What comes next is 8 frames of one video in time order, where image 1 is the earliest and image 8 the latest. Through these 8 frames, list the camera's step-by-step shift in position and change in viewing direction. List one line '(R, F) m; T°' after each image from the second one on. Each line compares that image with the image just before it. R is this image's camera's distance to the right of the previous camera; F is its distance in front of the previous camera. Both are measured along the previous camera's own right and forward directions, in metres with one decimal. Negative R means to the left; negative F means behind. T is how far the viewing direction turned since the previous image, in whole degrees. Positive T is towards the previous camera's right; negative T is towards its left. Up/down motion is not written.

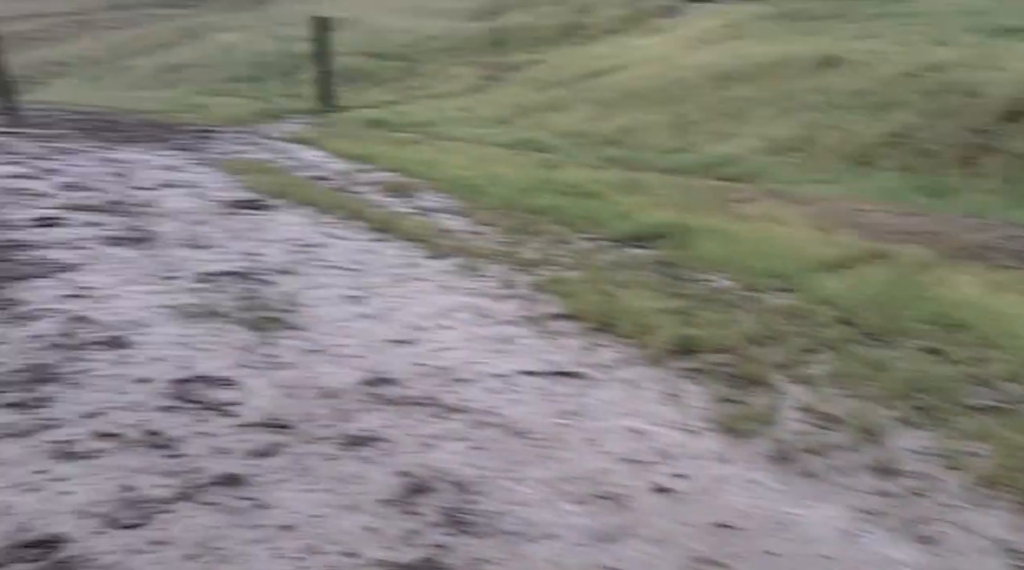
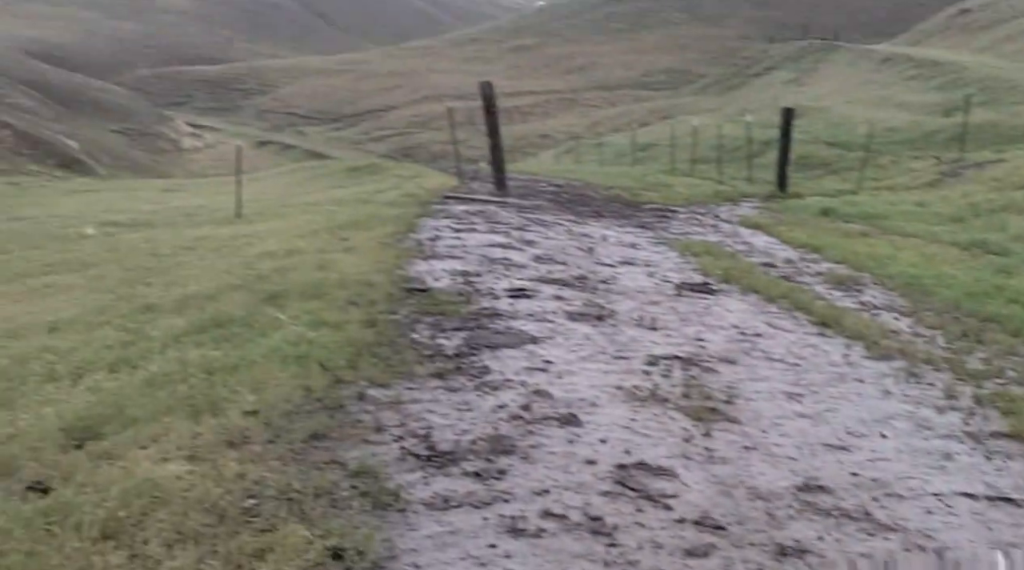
(+0.2, +0.3) m; -9°
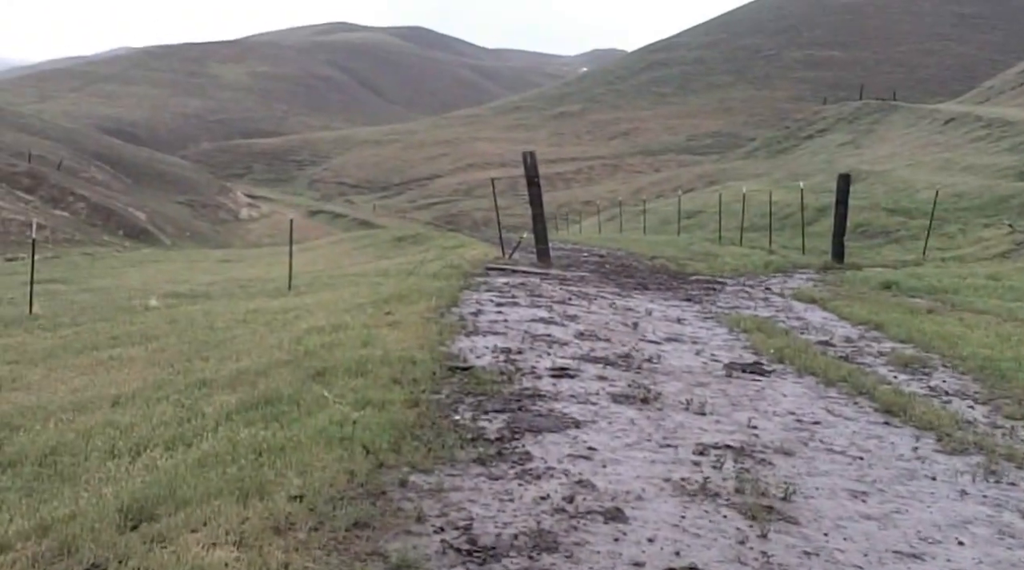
(+0.1, +0.9) m; -2°
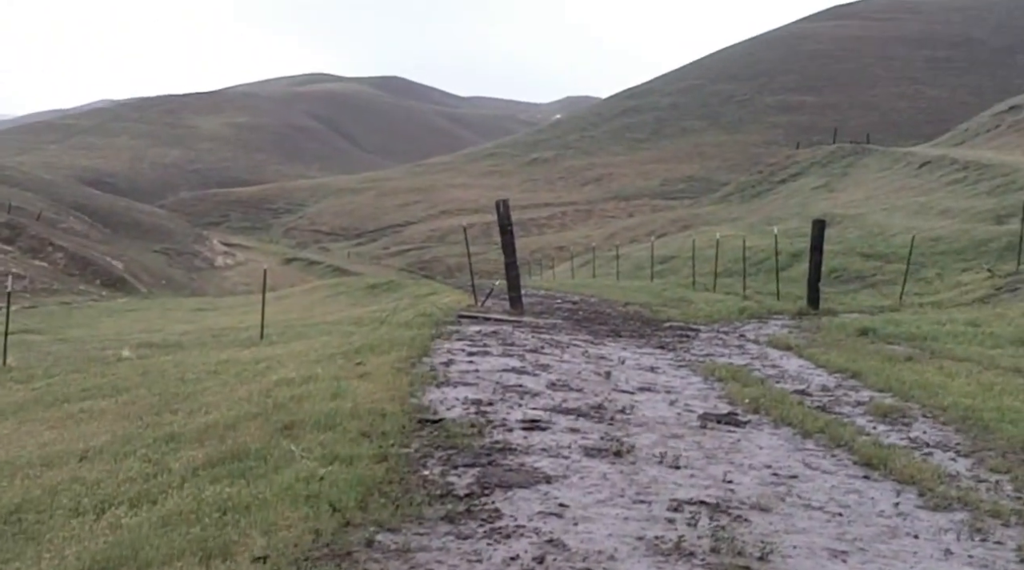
(+0.1, +0.4) m; +1°
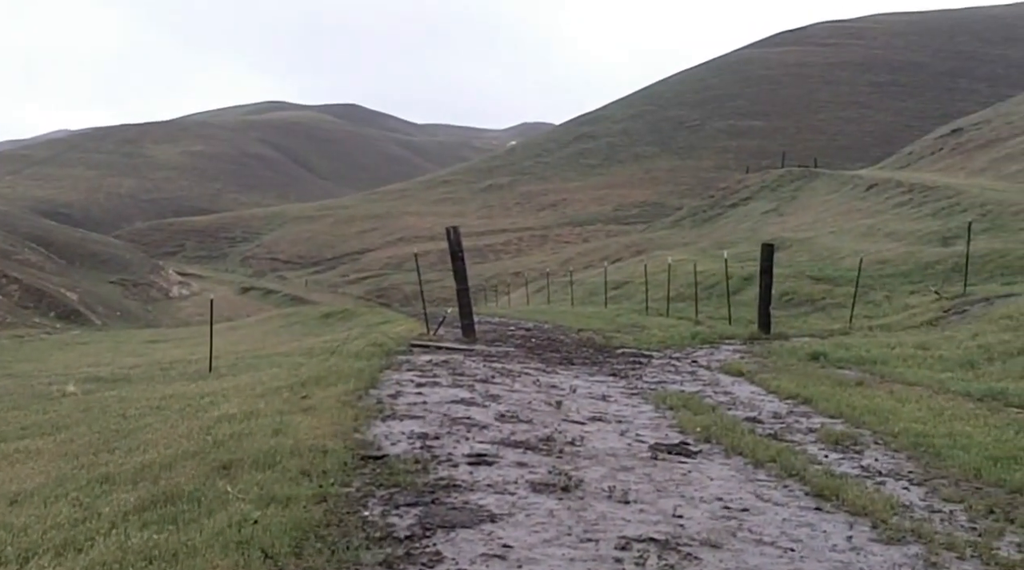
(+0.1, +0.3) m; +2°
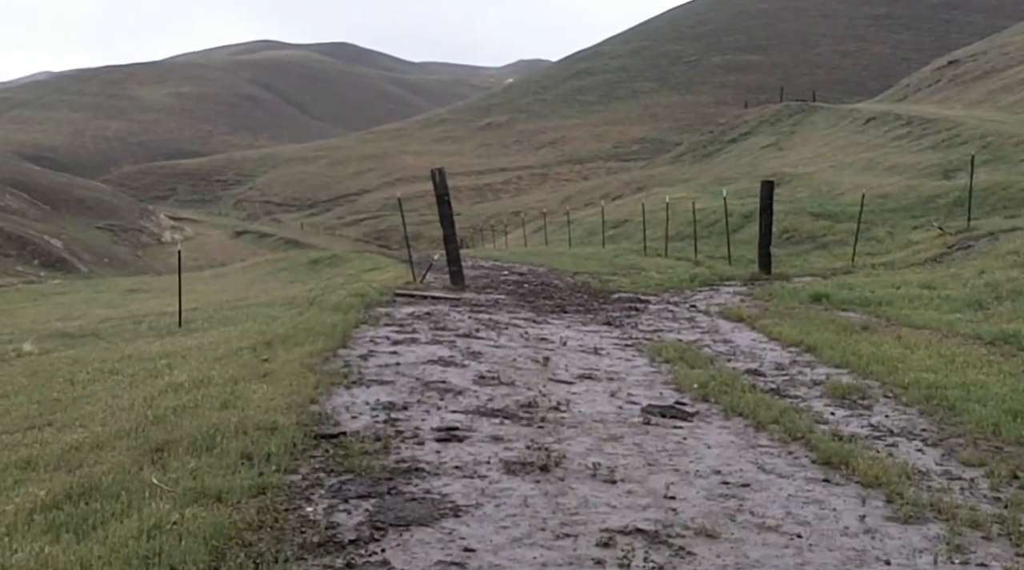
(+0.4, +1.5) m; 0°
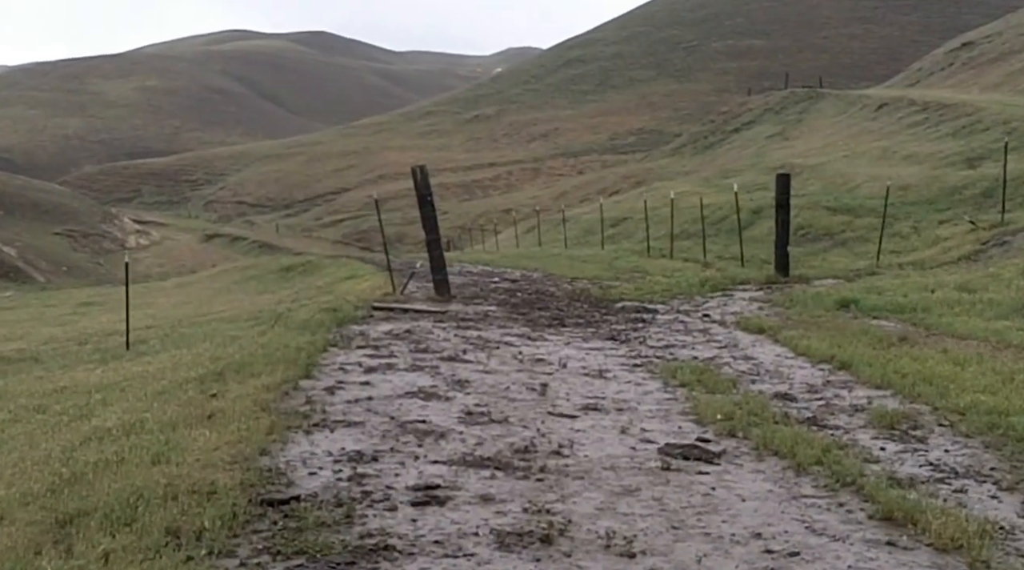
(0.0, +2.3) m; 0°
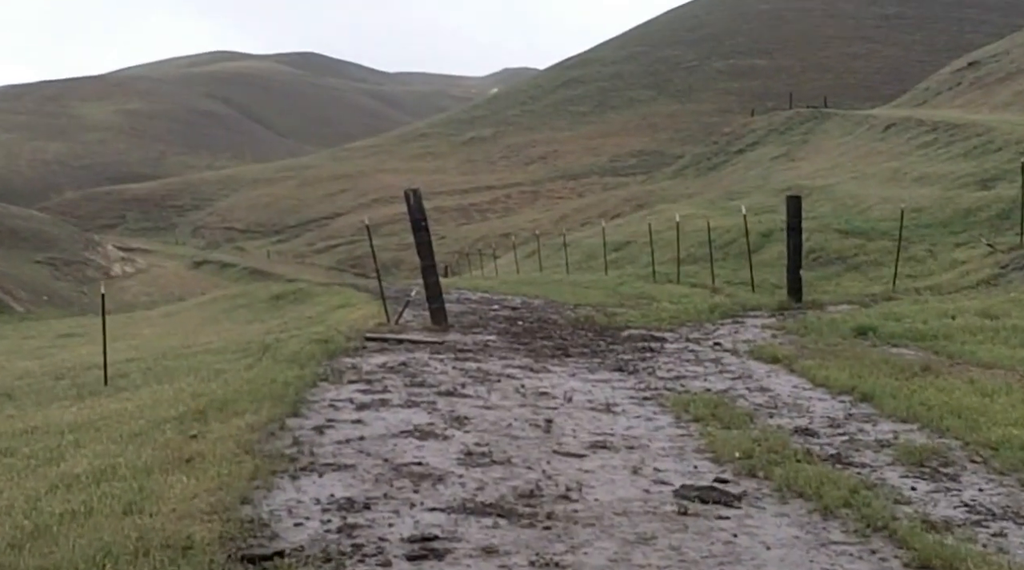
(0.0, +0.8) m; 0°
